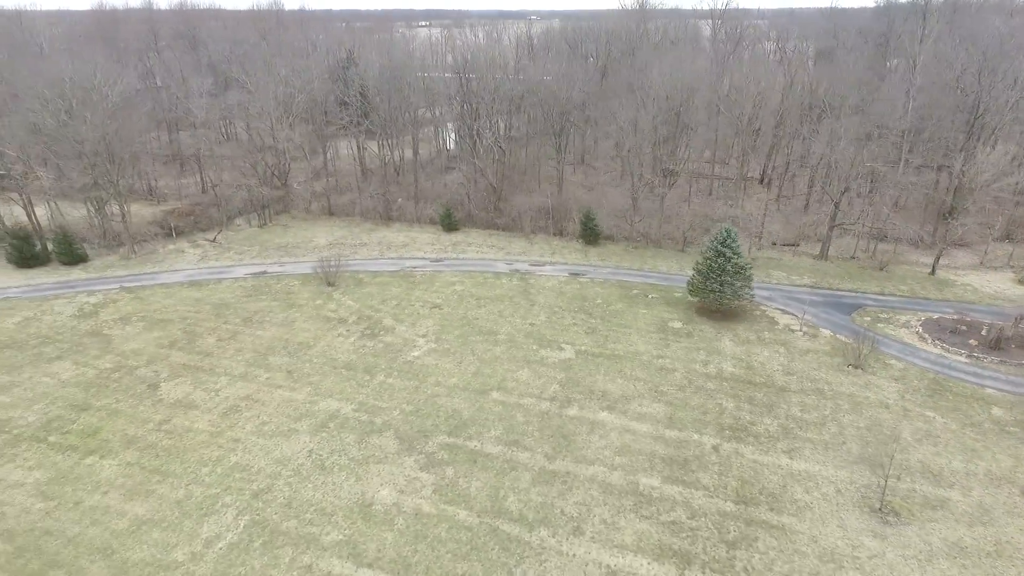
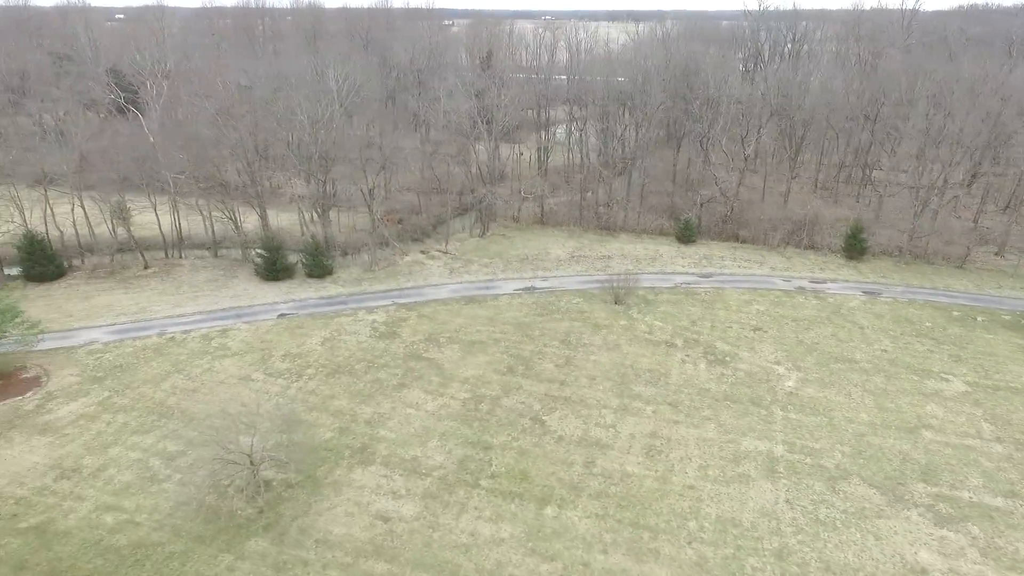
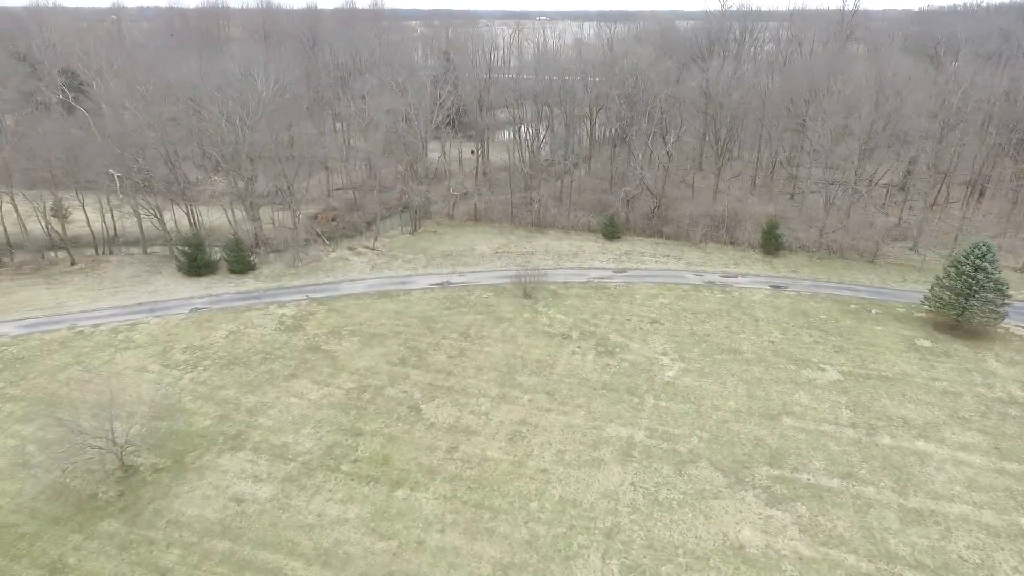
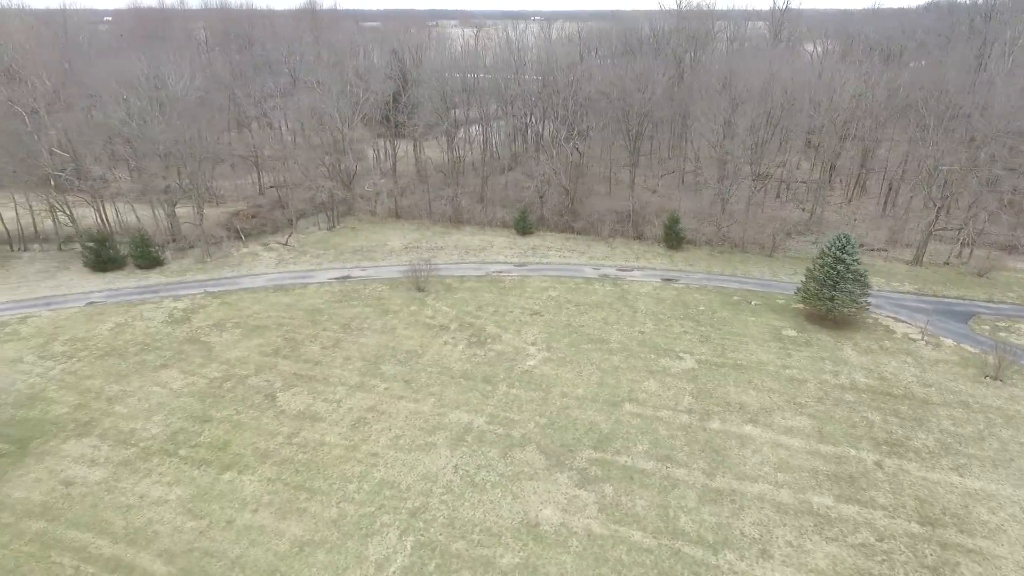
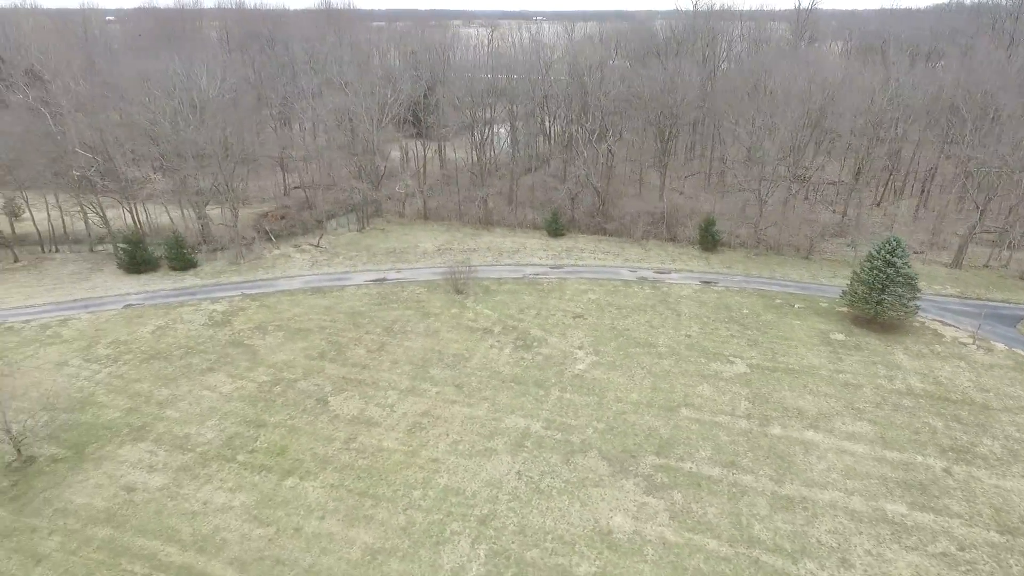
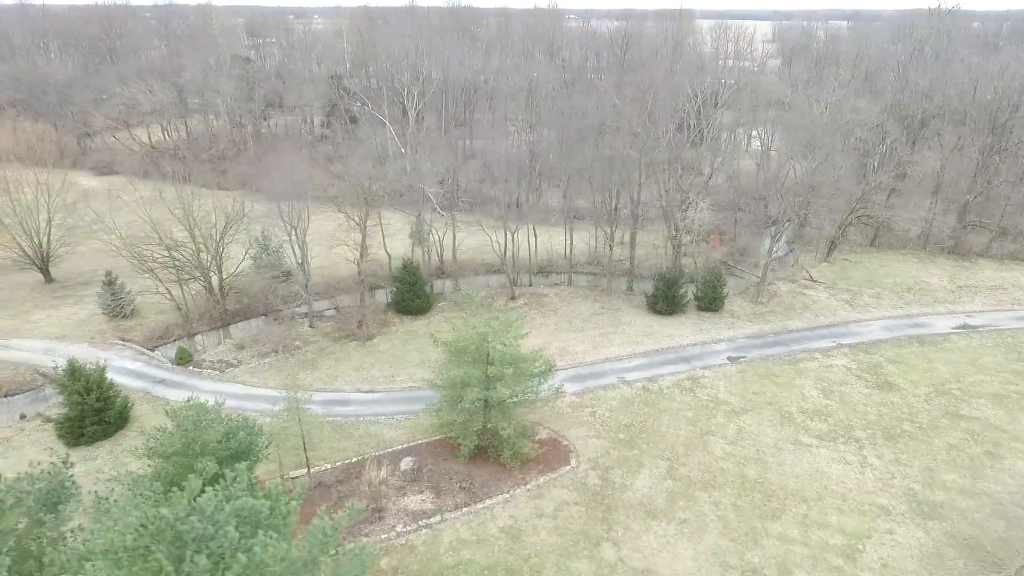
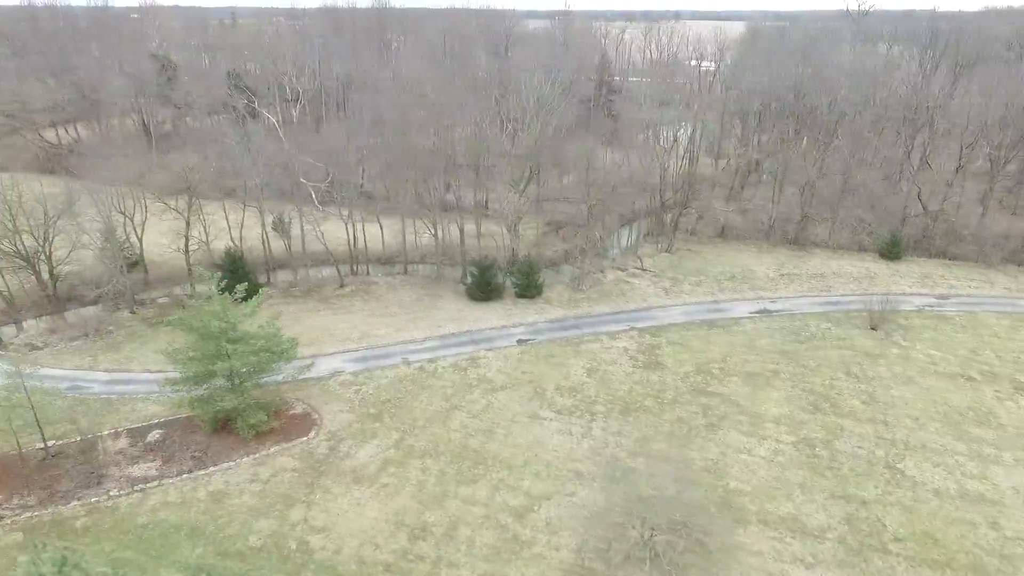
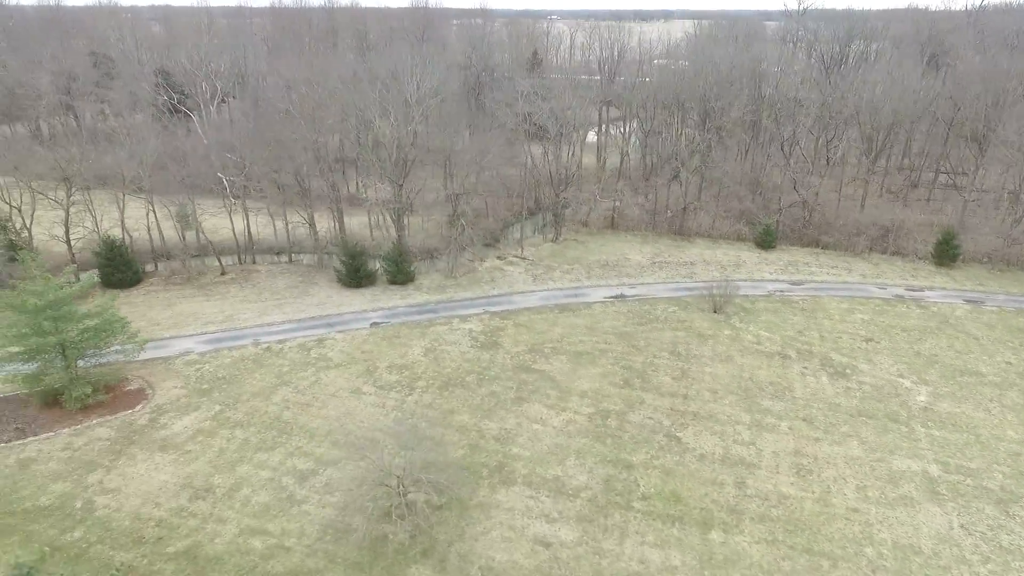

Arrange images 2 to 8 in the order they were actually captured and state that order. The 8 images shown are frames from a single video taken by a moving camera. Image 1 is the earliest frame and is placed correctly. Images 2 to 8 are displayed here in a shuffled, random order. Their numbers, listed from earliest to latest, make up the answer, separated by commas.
4, 5, 3, 2, 8, 7, 6
